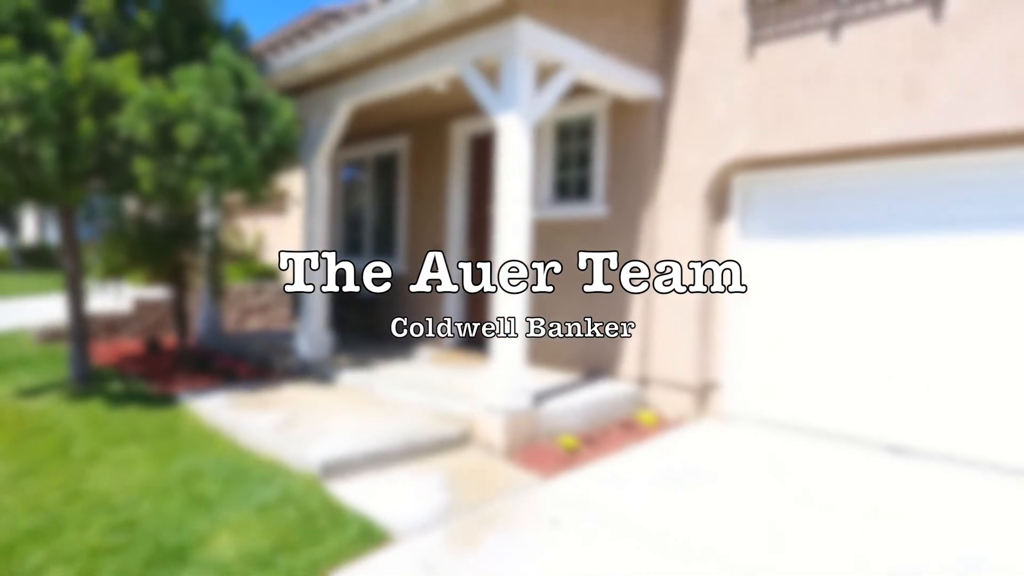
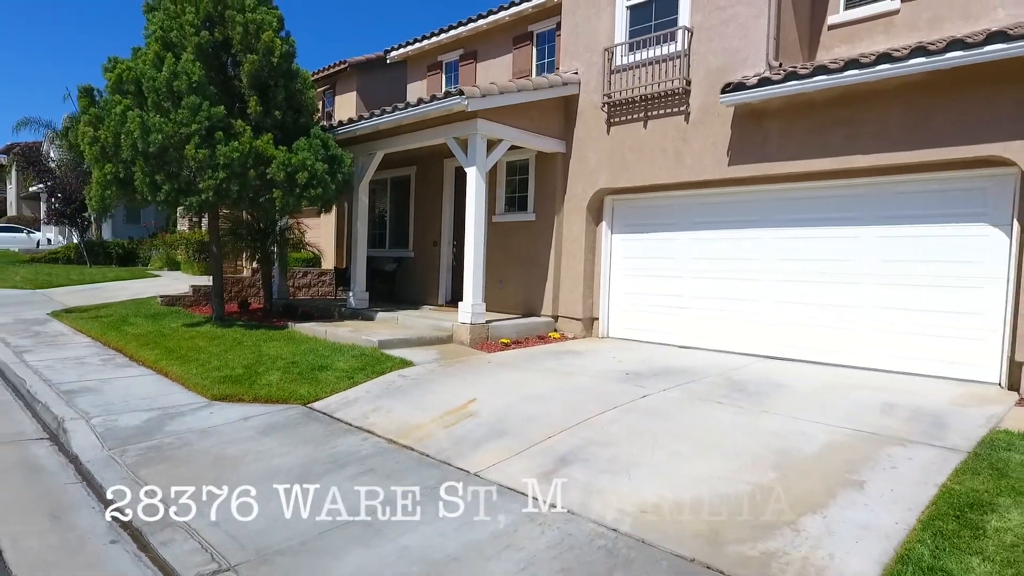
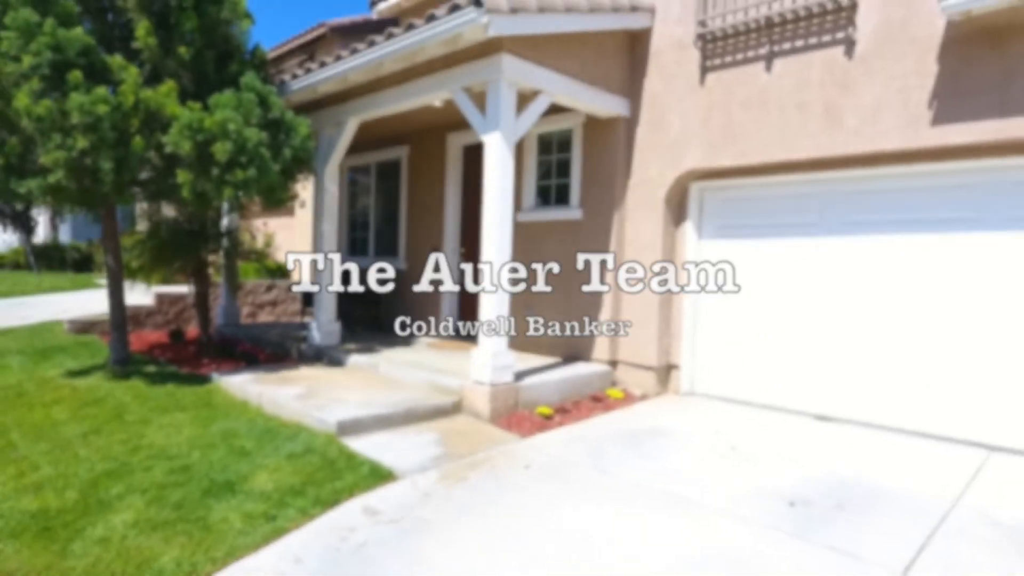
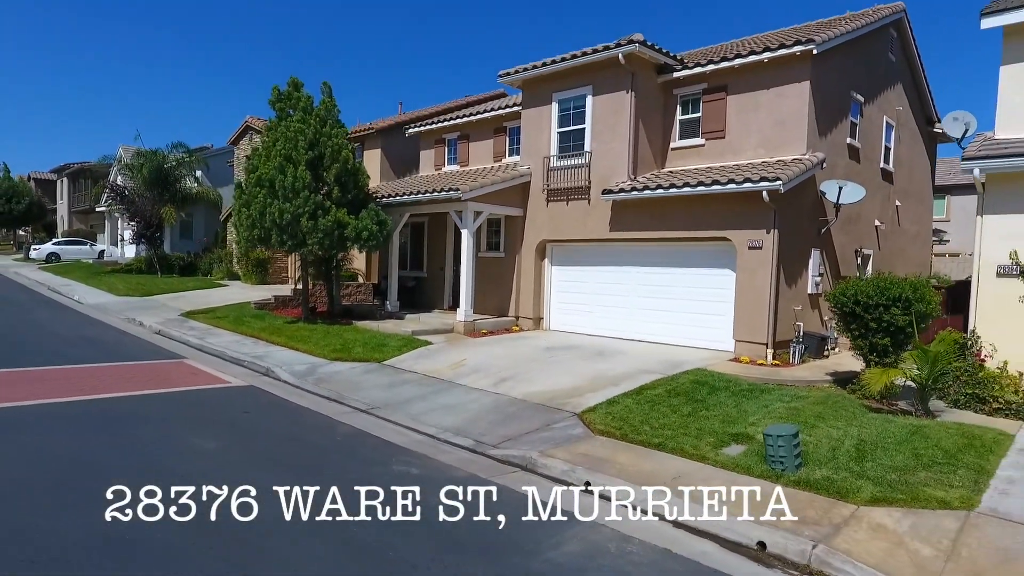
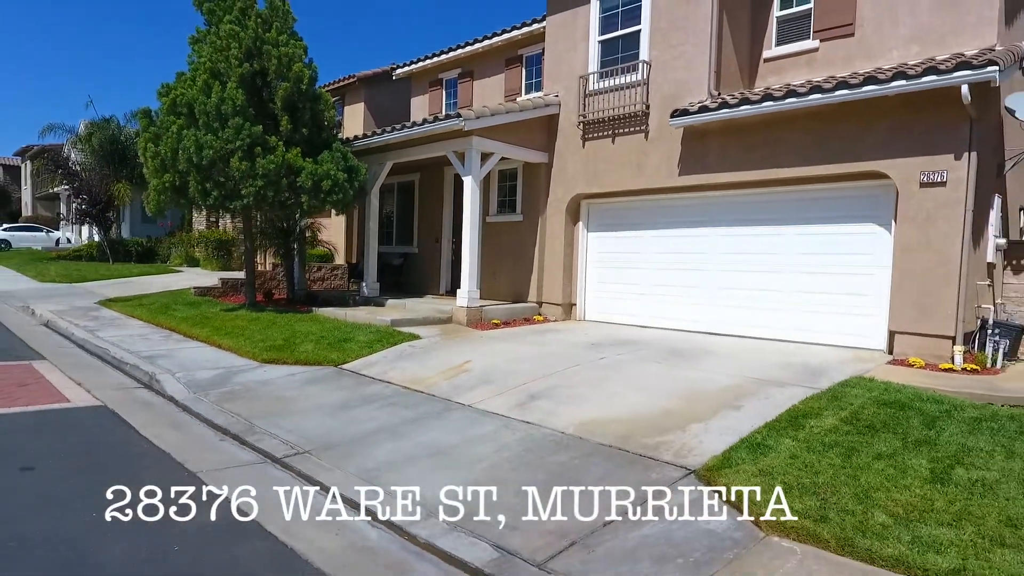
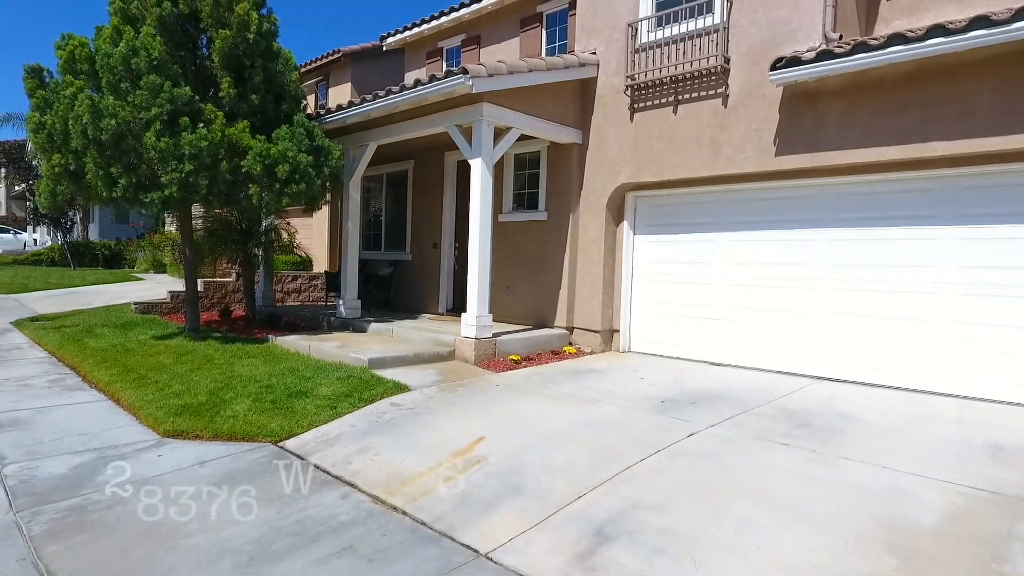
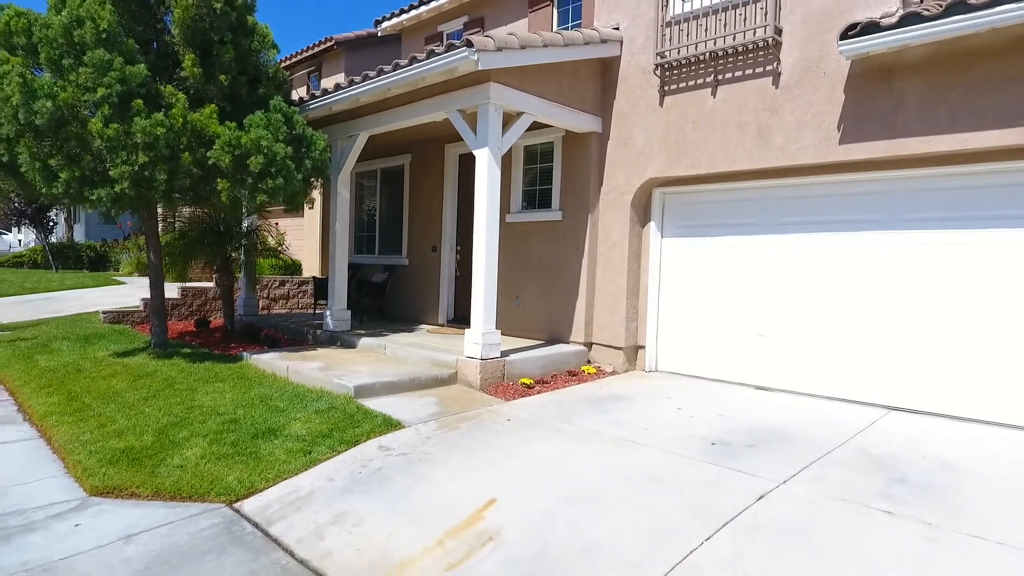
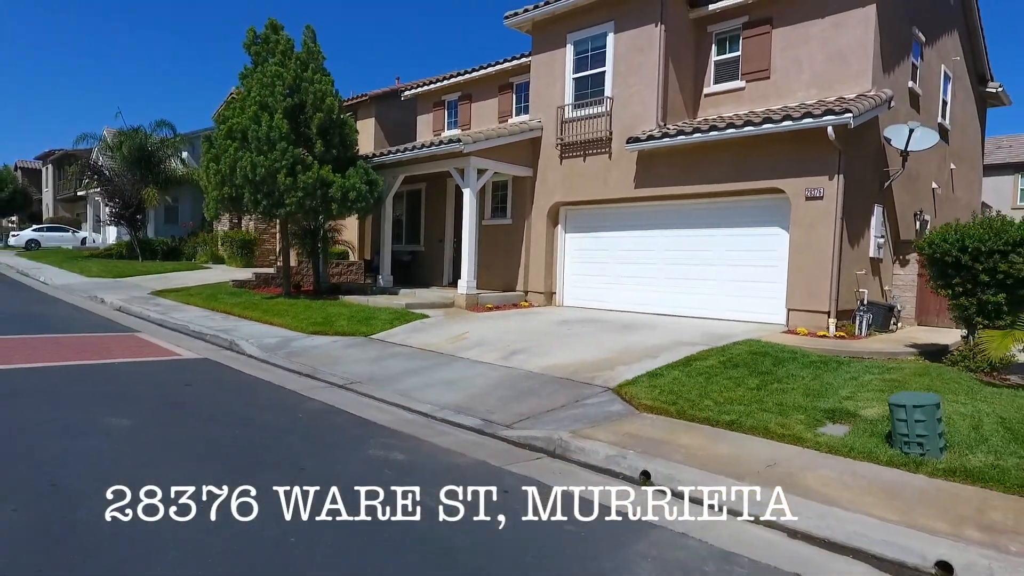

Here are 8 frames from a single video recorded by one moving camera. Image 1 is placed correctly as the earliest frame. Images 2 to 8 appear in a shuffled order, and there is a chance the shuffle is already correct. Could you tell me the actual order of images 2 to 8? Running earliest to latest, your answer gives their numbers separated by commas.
3, 7, 6, 2, 5, 8, 4
